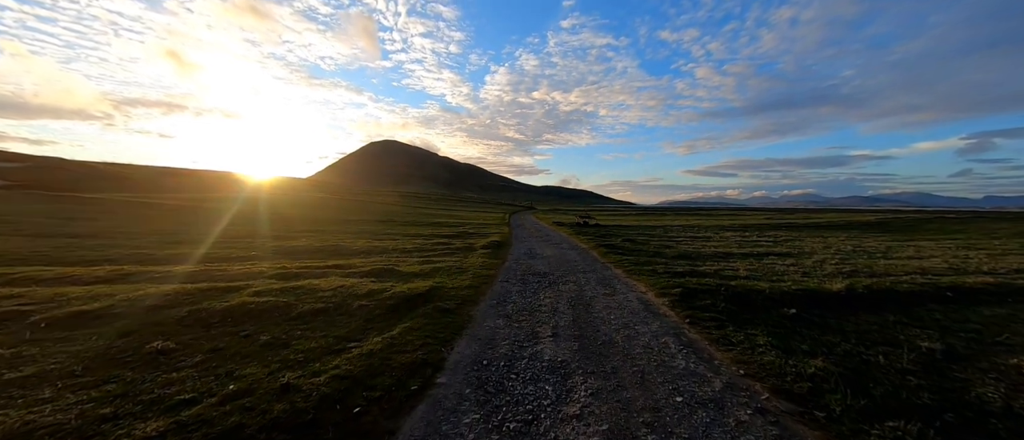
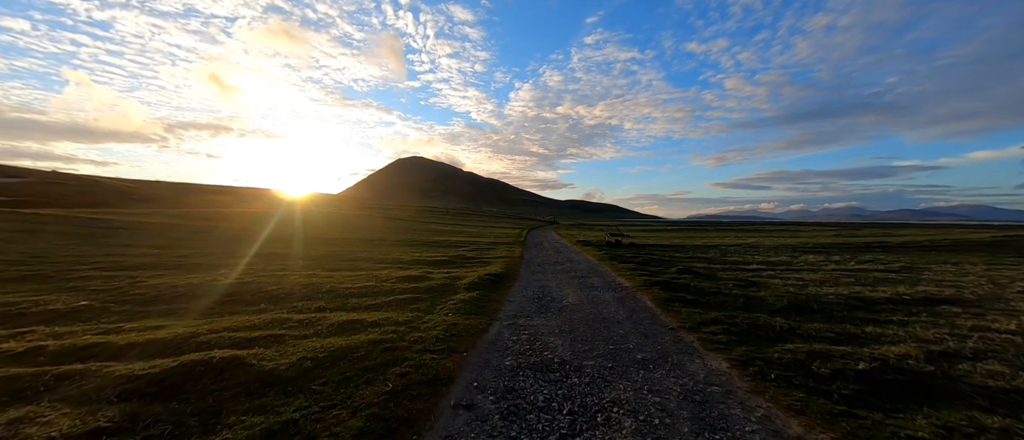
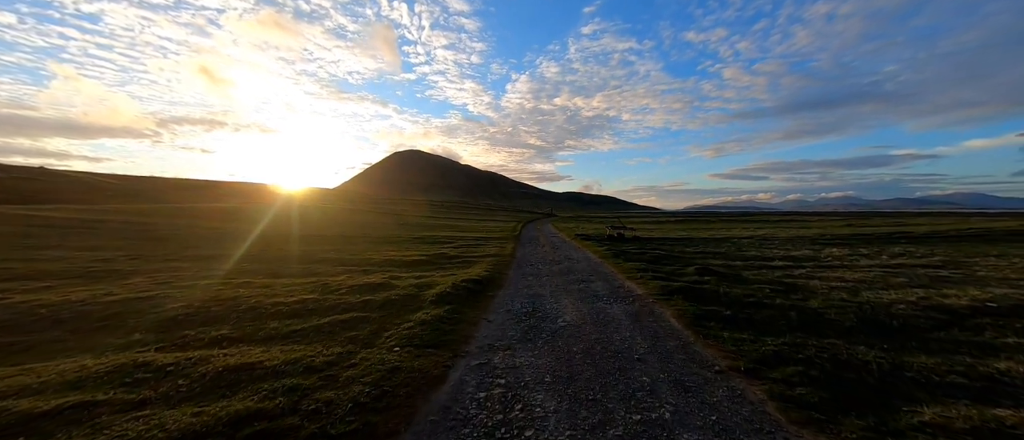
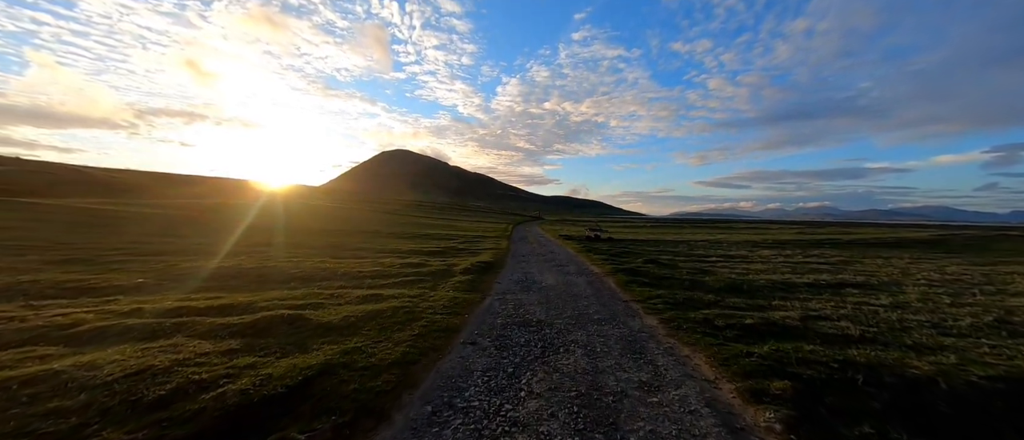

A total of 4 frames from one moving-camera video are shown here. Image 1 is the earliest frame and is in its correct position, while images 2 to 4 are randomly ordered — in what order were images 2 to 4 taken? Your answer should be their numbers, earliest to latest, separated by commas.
4, 2, 3
